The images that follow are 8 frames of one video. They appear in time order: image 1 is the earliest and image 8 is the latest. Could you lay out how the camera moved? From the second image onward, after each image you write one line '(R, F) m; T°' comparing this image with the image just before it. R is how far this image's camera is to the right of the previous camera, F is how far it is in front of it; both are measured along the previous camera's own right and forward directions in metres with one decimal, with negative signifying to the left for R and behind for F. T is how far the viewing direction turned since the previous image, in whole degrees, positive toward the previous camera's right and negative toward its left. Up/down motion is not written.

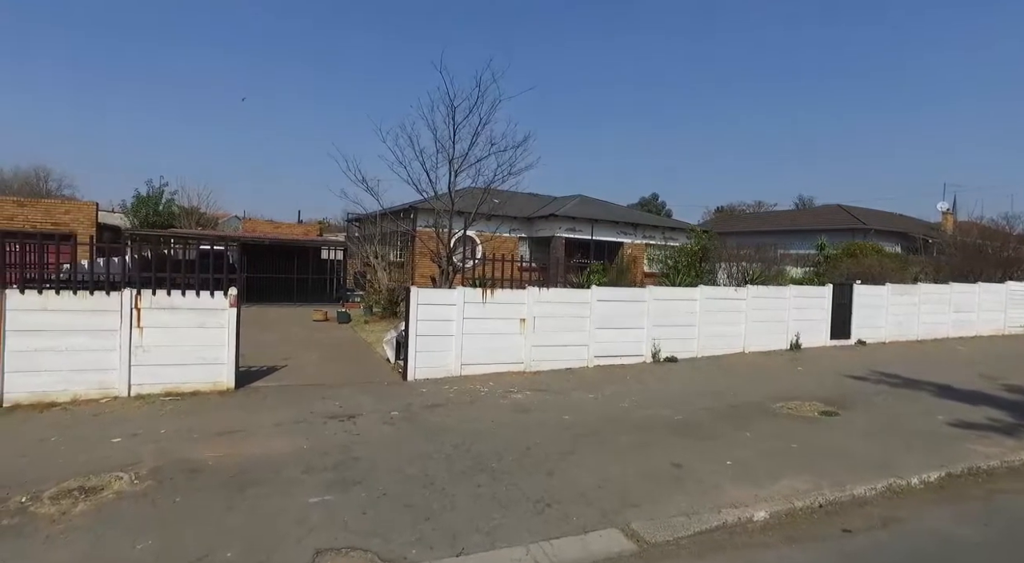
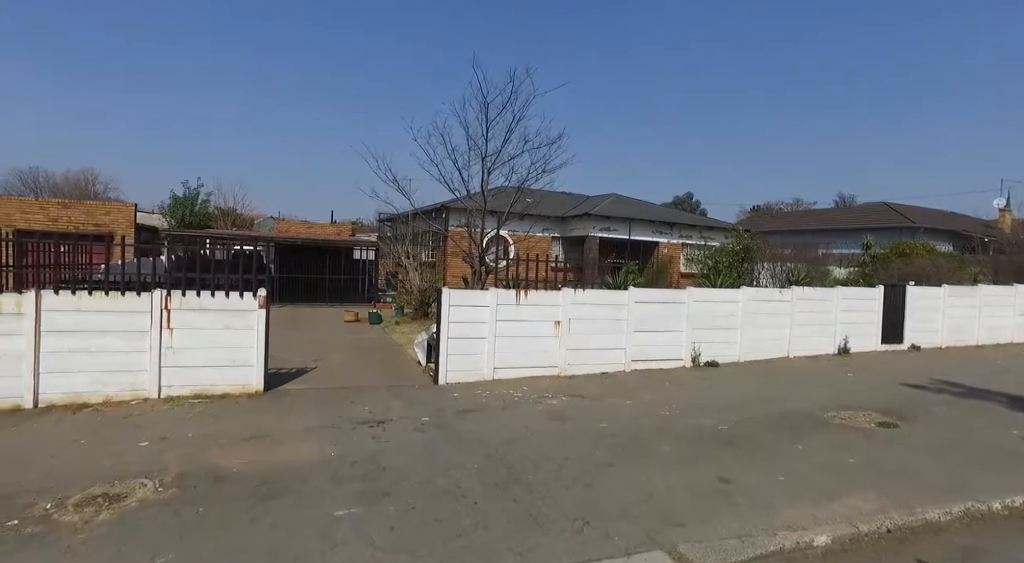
(0.0, +0.3) m; -3°
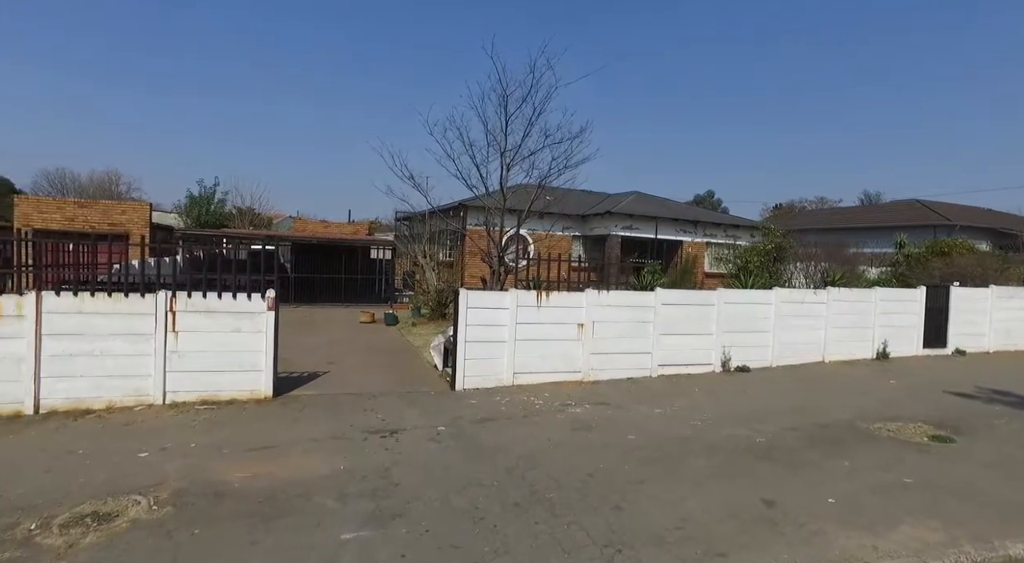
(0.0, +0.5) m; -2°
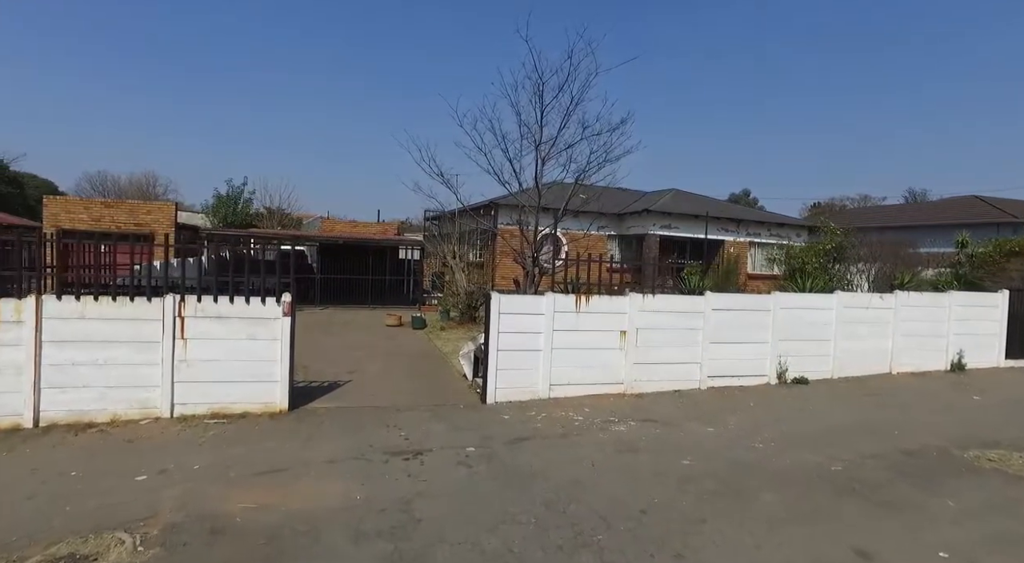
(-0.1, +0.8) m; -3°
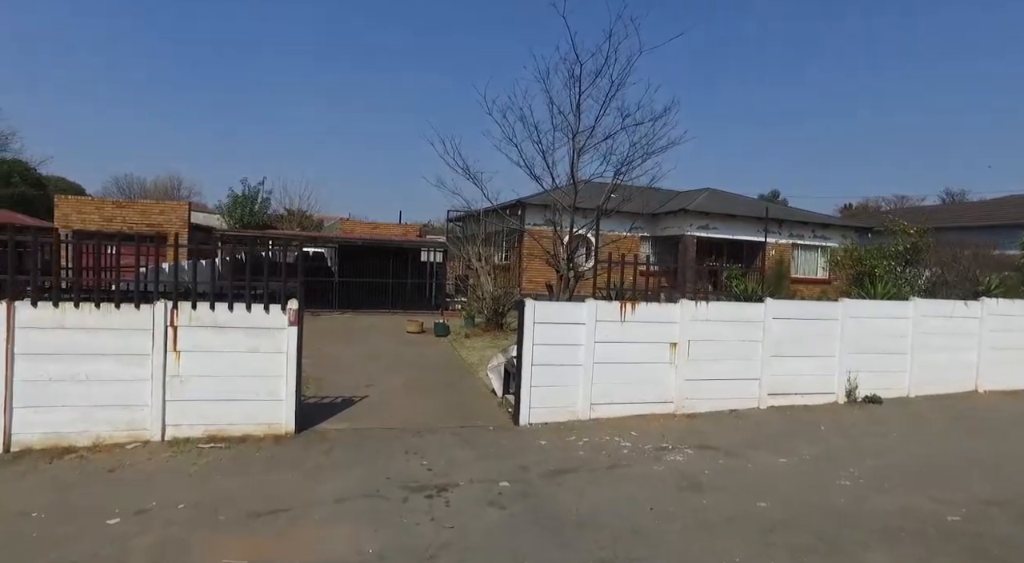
(-0.2, +1.0) m; -2°
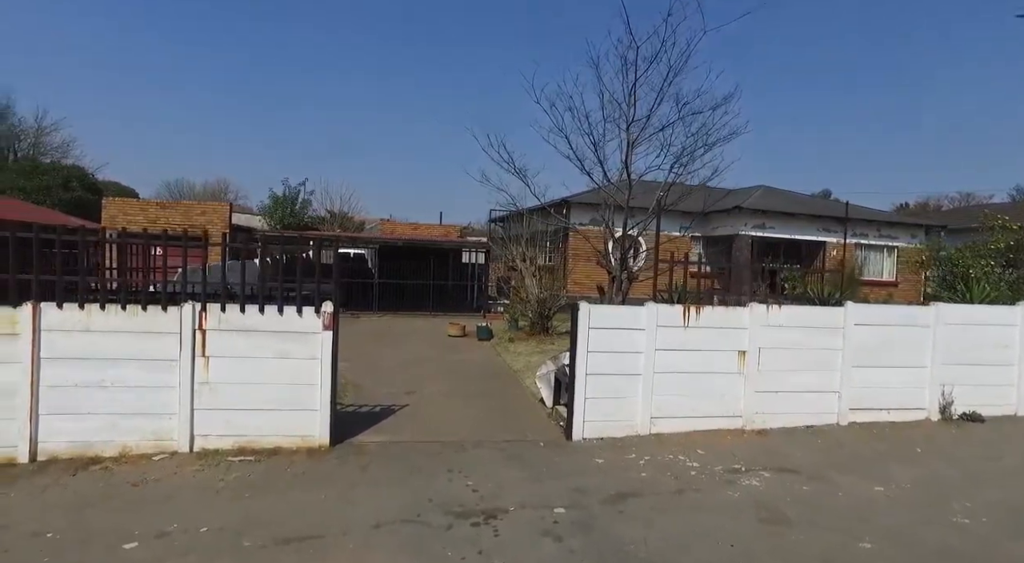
(-0.1, +0.6) m; -4°
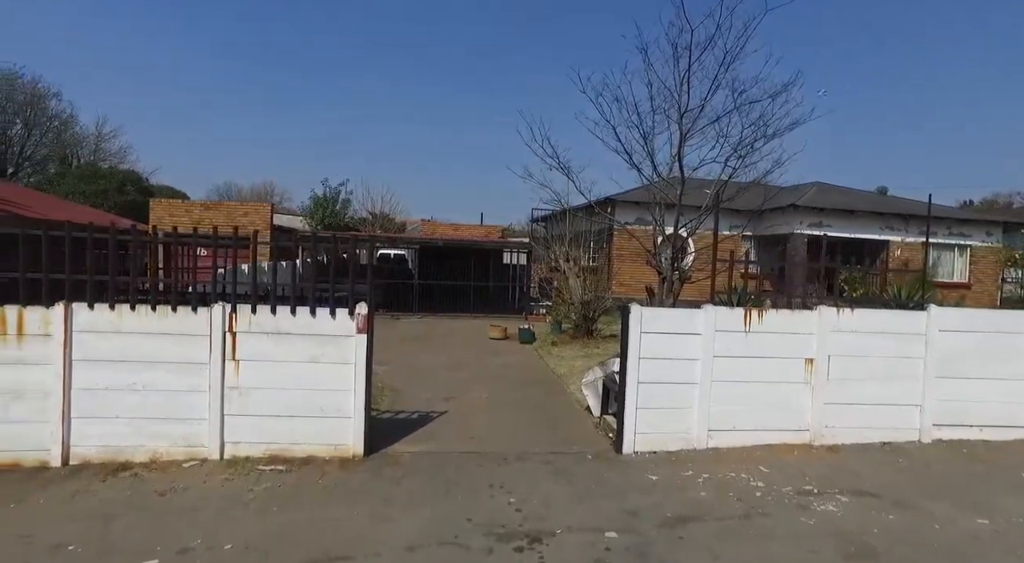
(0.0, +0.4) m; -4°
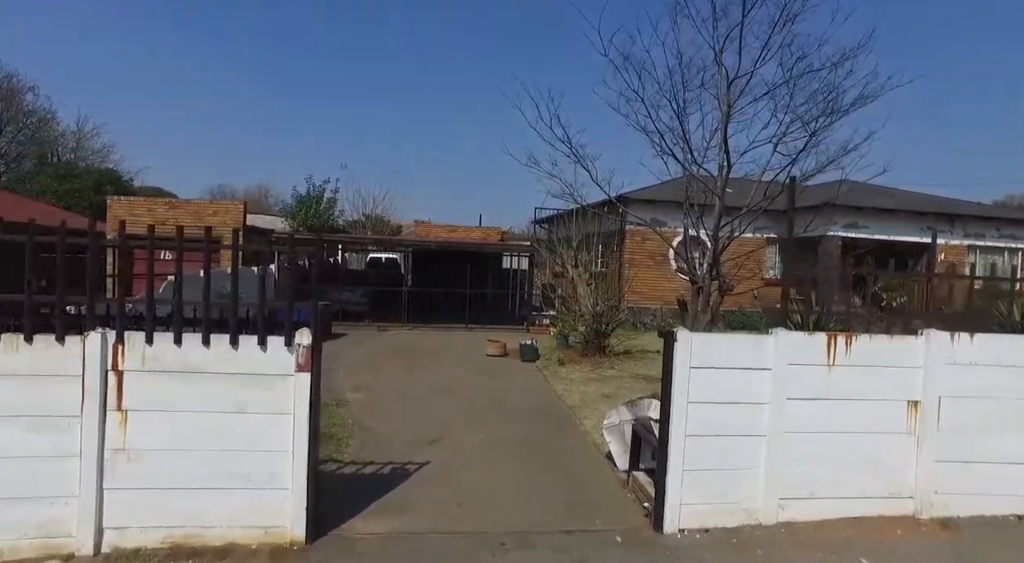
(0.0, +1.6) m; 0°
